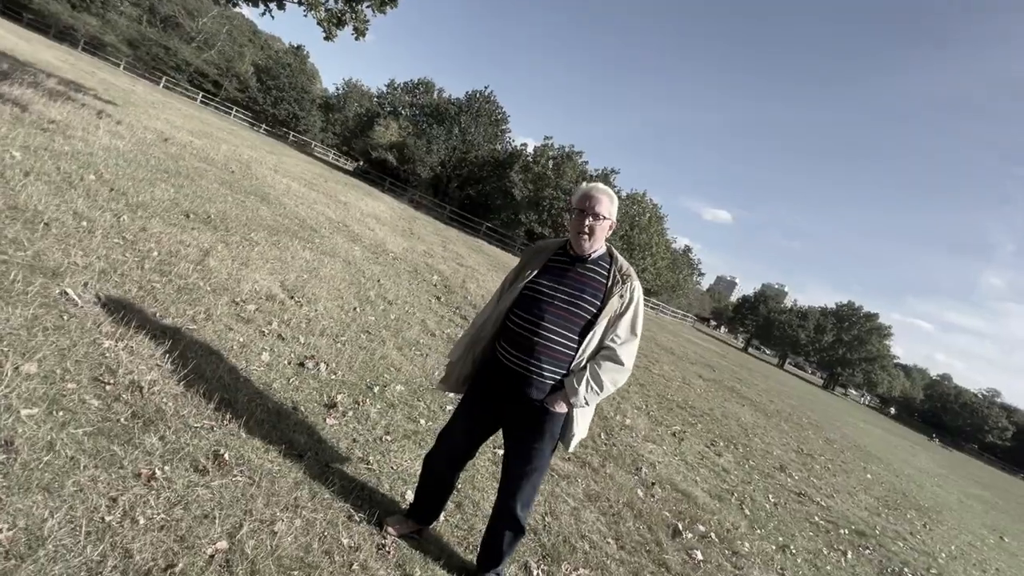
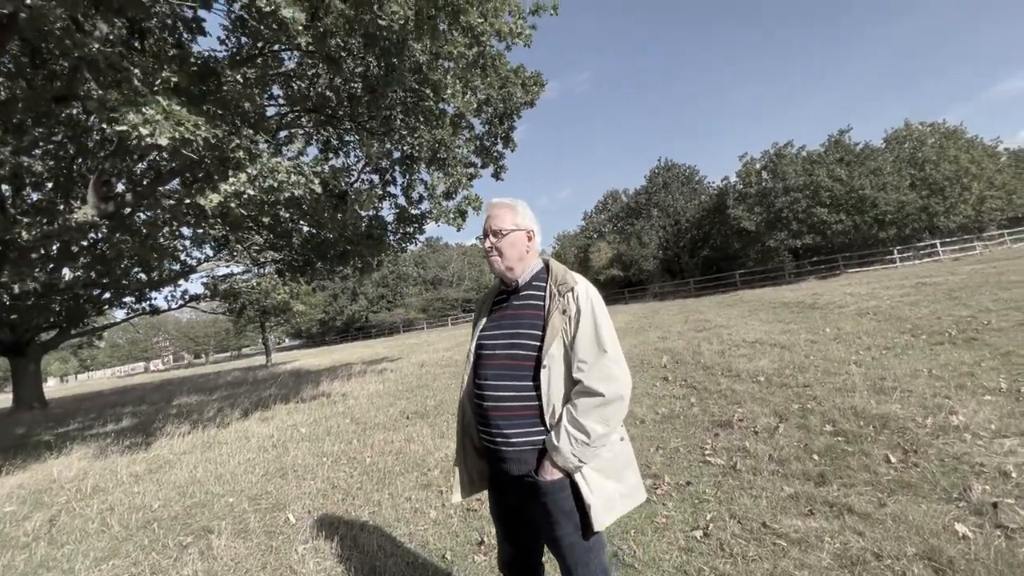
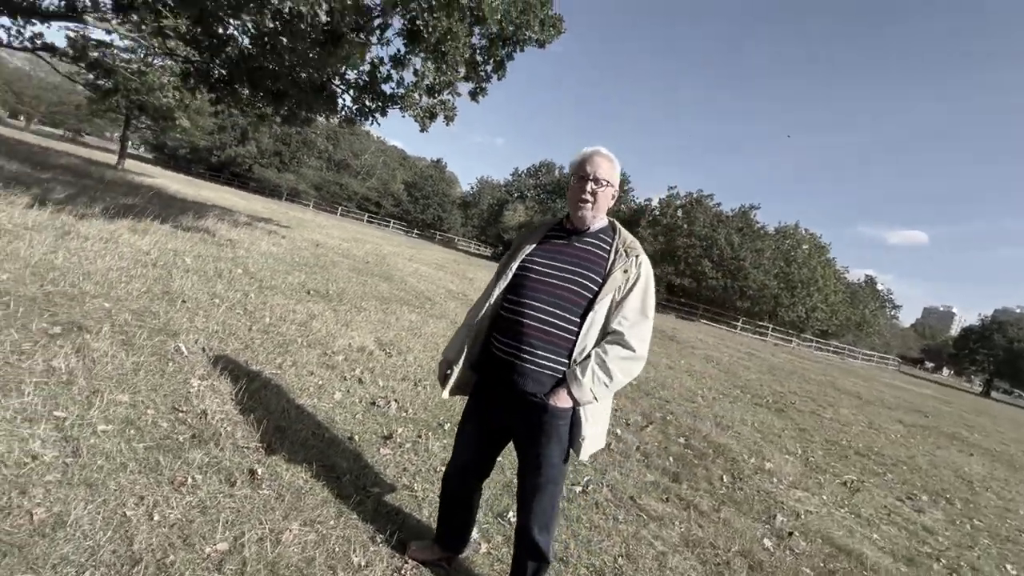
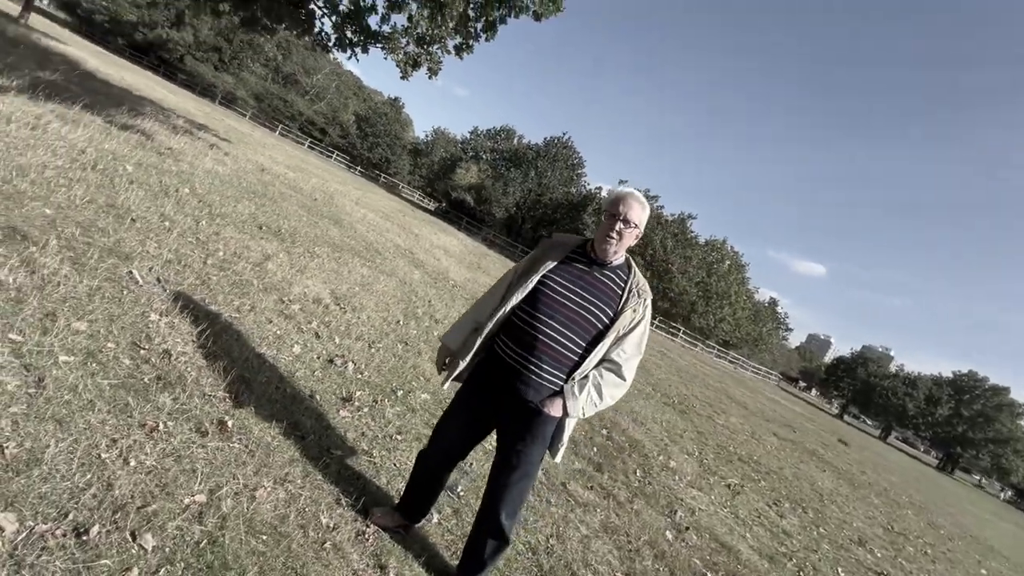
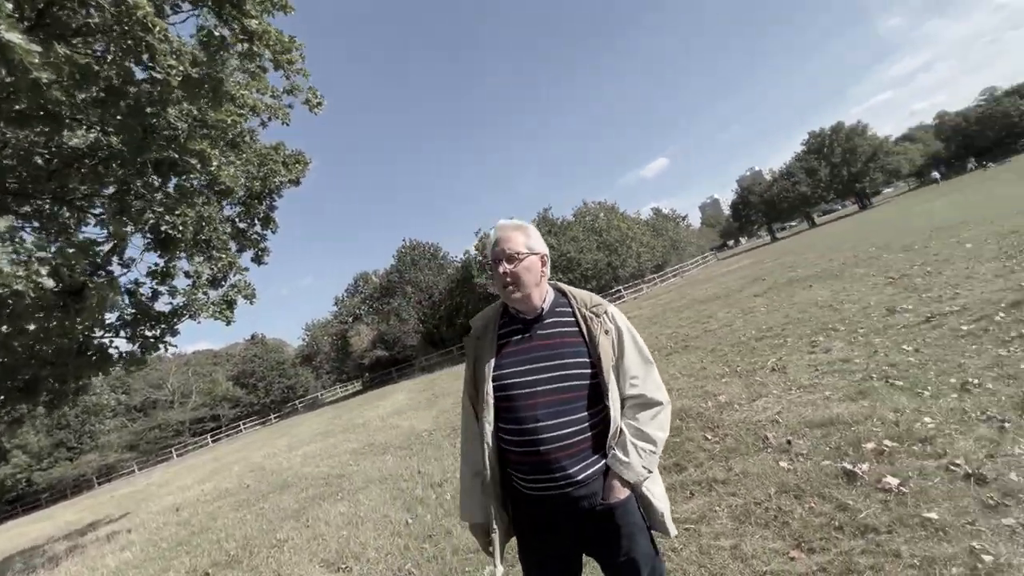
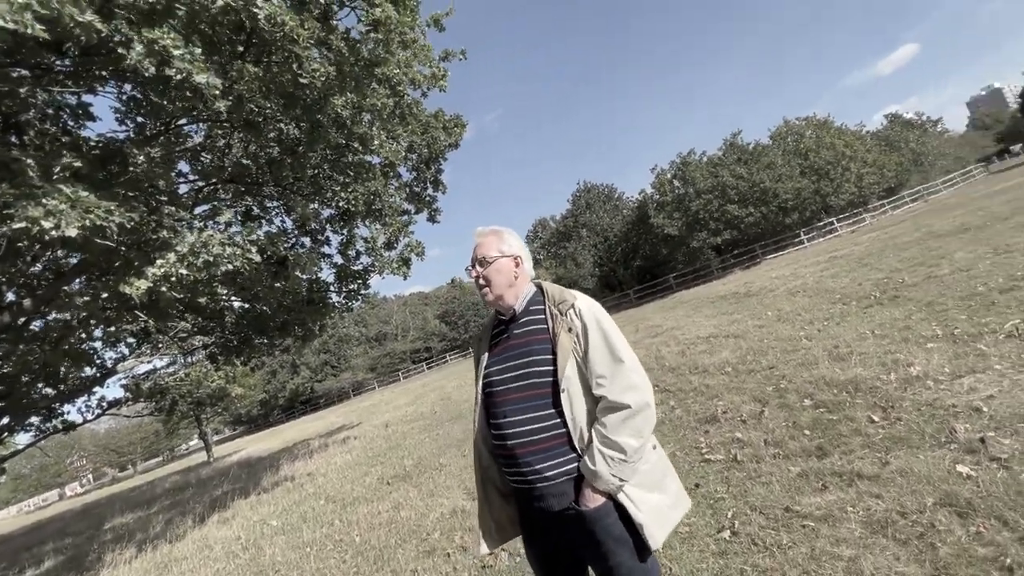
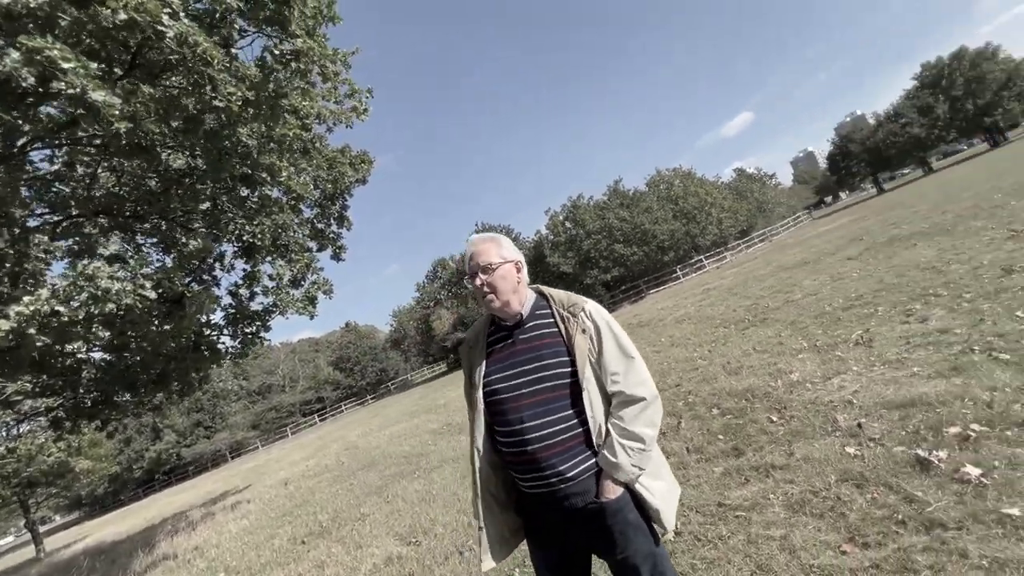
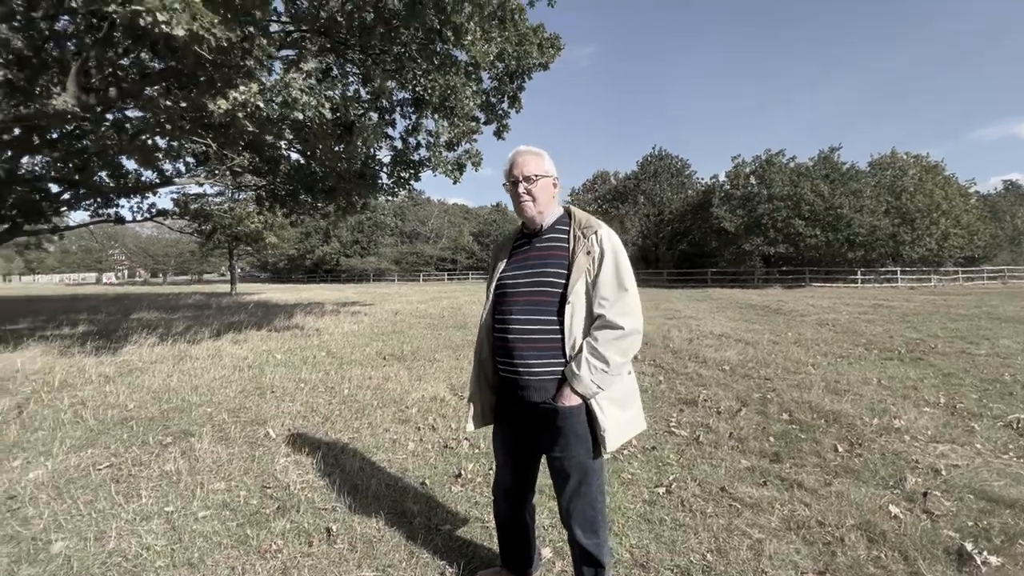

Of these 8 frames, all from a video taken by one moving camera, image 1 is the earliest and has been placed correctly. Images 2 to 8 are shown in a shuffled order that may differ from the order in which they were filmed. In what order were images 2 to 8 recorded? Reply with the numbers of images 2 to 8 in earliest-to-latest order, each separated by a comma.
4, 3, 8, 2, 6, 7, 5
